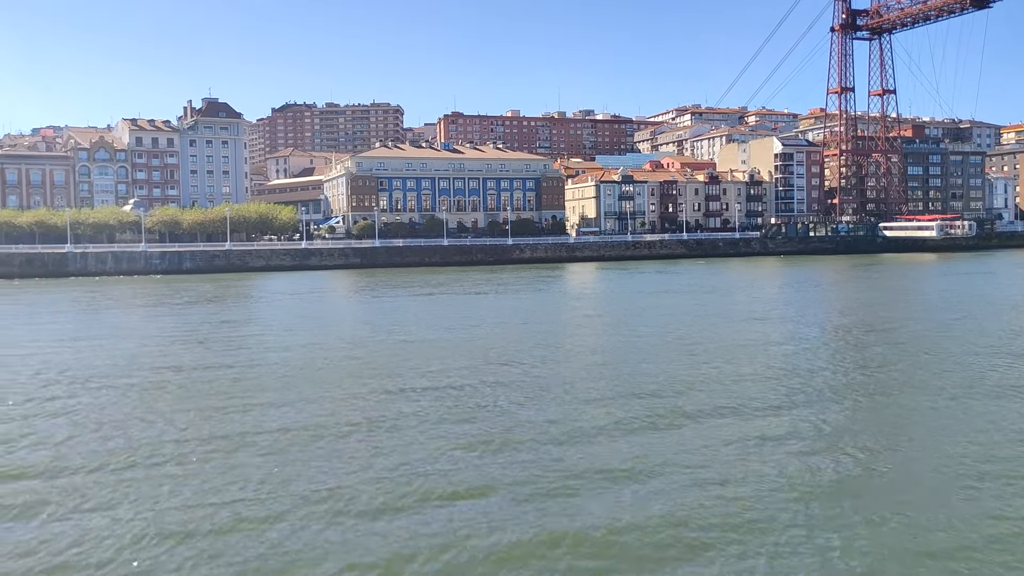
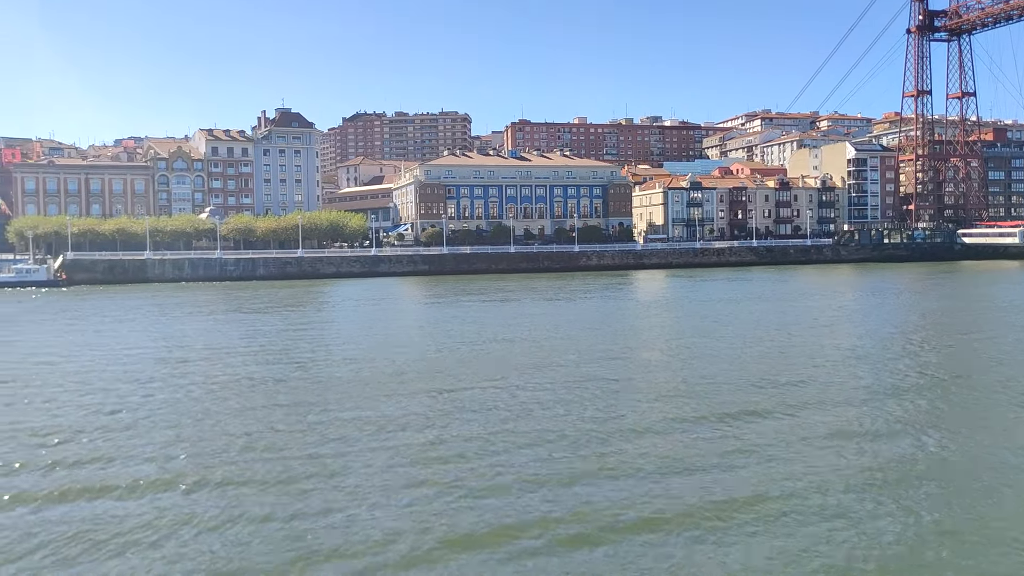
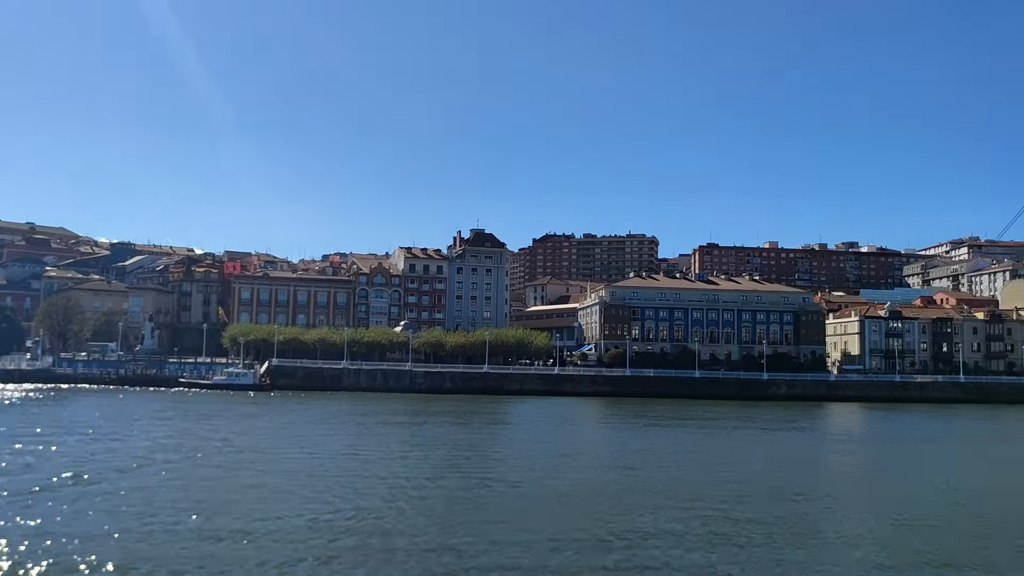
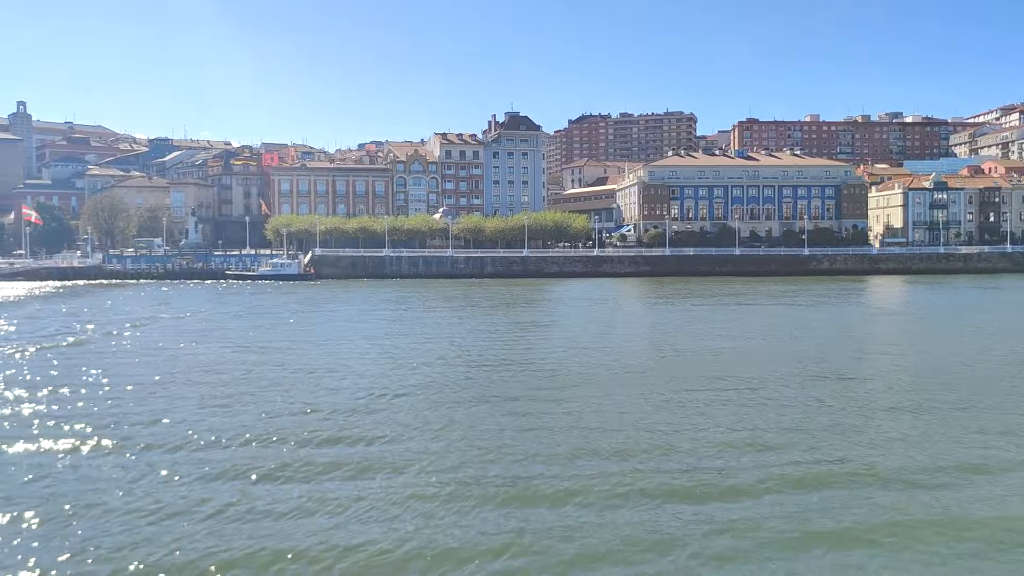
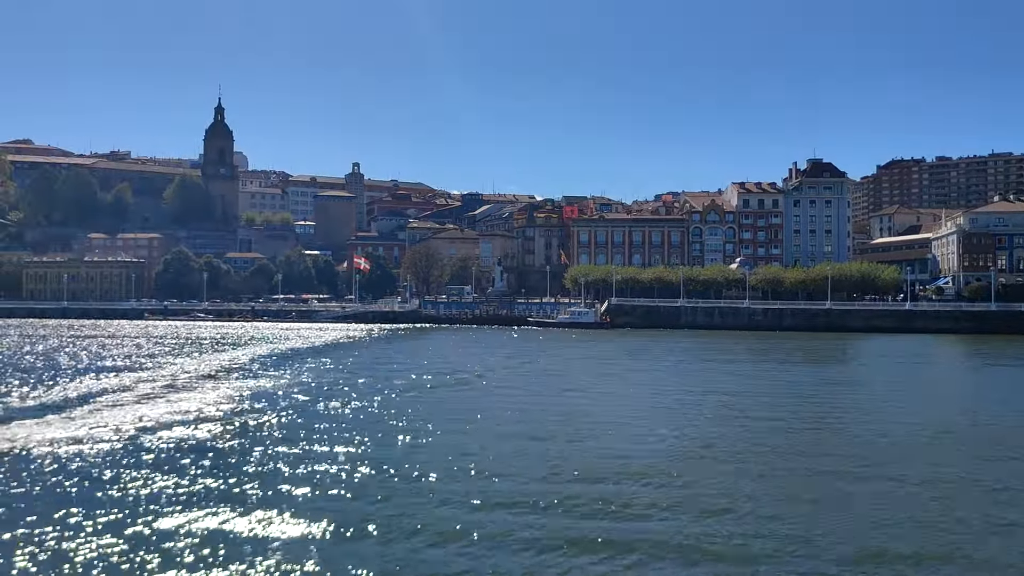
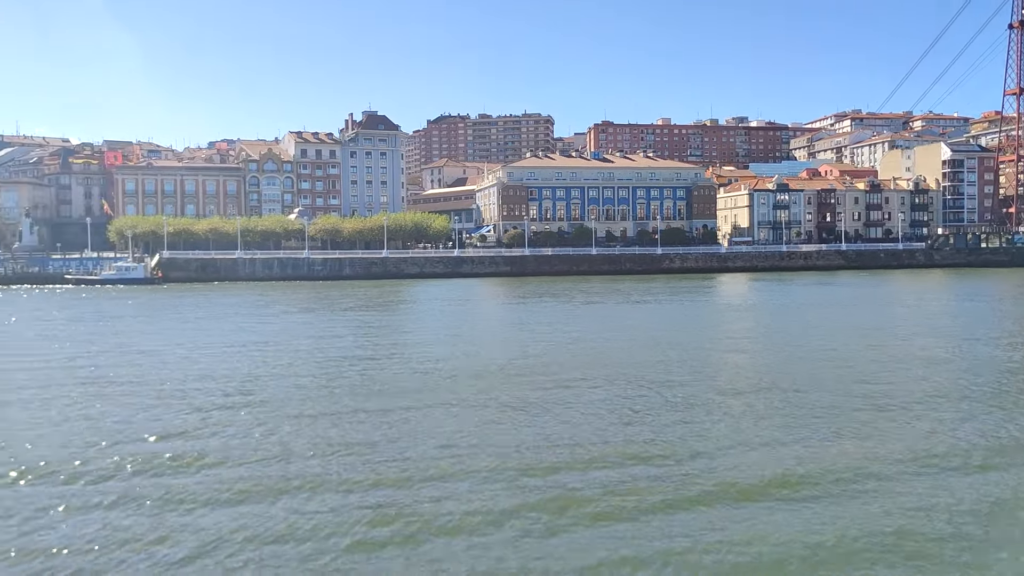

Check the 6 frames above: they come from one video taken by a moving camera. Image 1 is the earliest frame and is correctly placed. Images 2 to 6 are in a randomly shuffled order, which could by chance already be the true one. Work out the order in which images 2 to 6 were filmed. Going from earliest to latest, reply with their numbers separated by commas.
2, 6, 4, 5, 3
